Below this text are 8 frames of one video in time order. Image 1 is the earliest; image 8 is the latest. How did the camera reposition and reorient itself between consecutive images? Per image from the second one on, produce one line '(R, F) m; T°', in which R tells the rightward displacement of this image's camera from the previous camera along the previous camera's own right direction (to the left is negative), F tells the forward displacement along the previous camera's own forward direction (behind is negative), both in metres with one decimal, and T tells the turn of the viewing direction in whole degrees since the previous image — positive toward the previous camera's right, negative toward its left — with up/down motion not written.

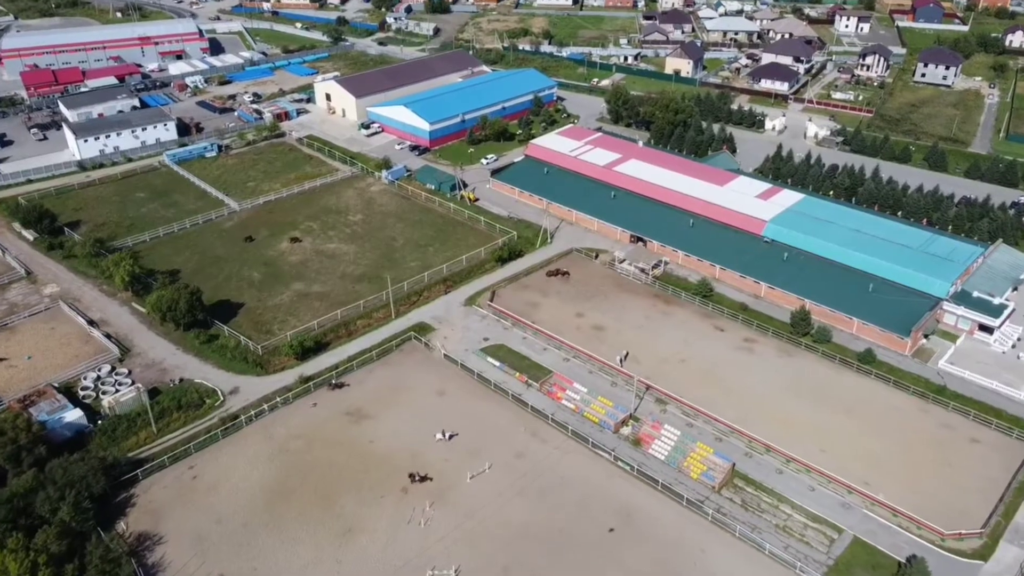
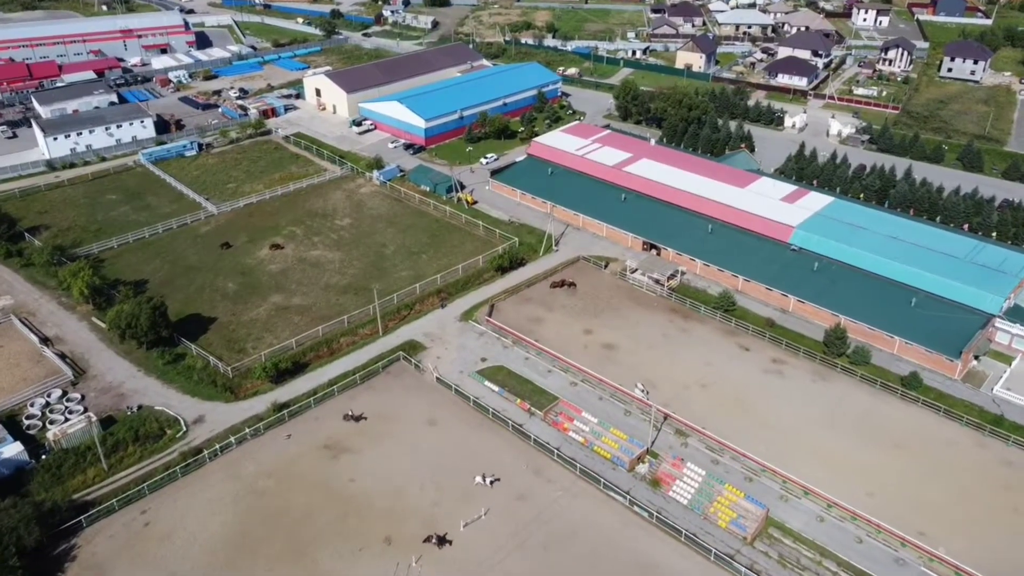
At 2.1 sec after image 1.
(+0.1, +2.7) m; 0°
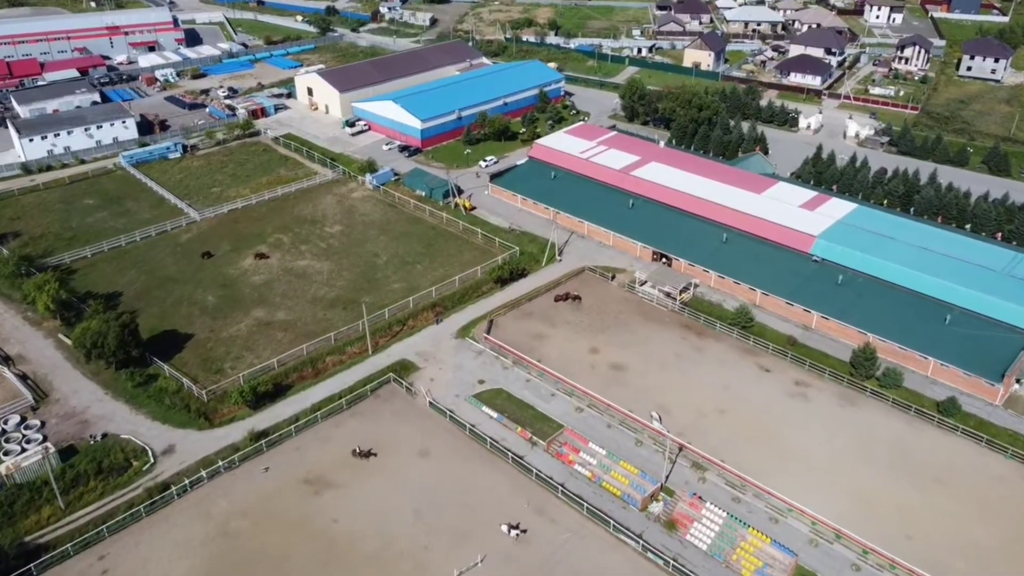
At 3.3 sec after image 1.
(0.0, +1.8) m; 0°
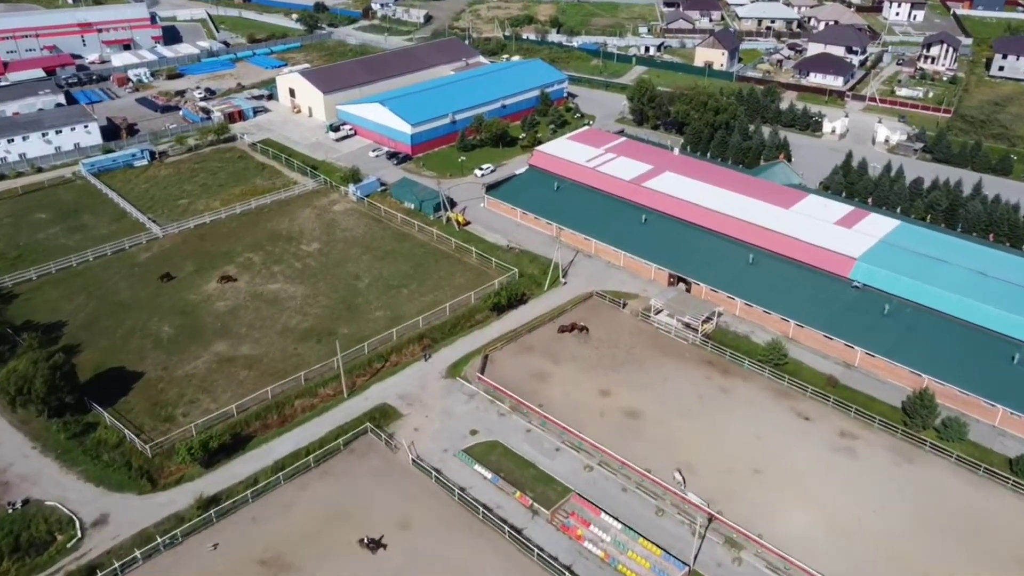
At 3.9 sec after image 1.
(+0.1, +3.0) m; 0°
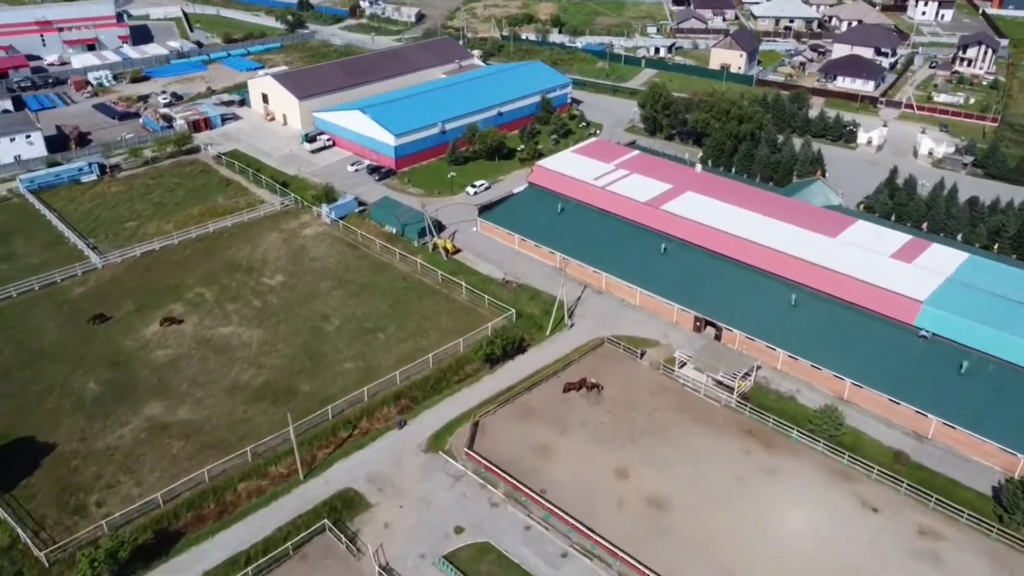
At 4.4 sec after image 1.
(+0.1, +3.7) m; 0°
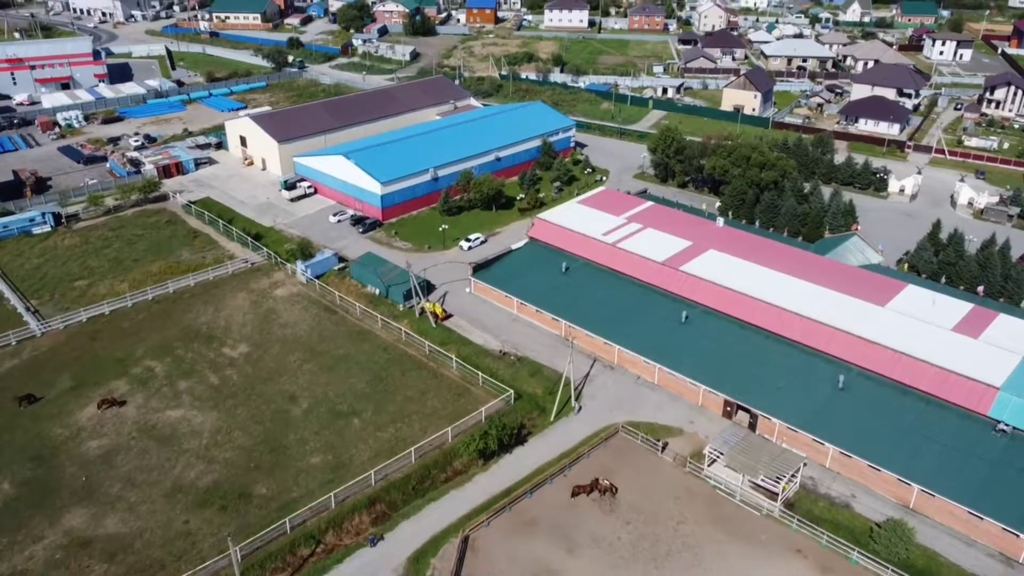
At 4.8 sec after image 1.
(0.0, +2.8) m; 0°
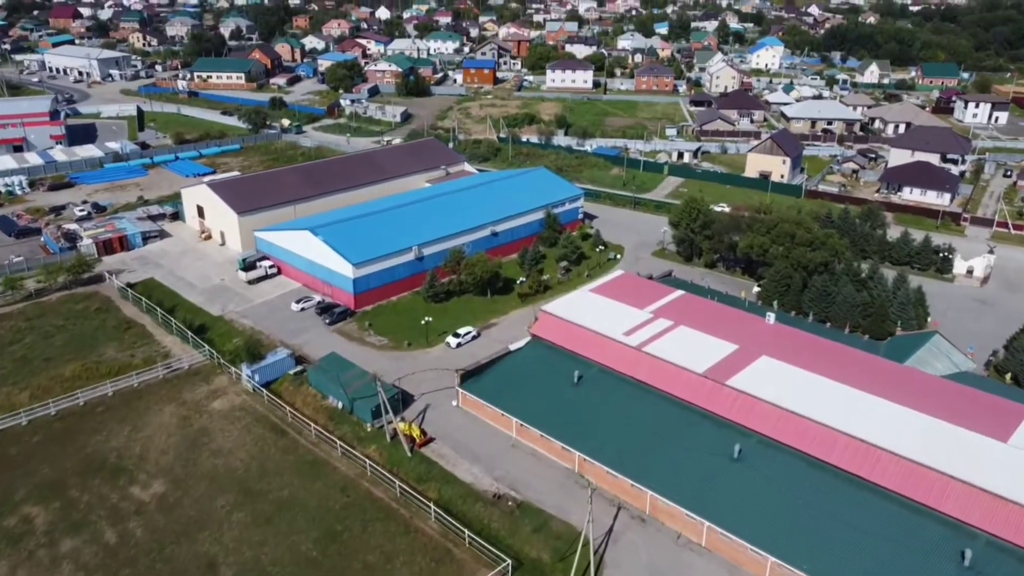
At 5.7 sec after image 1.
(0.0, +4.3) m; 0°
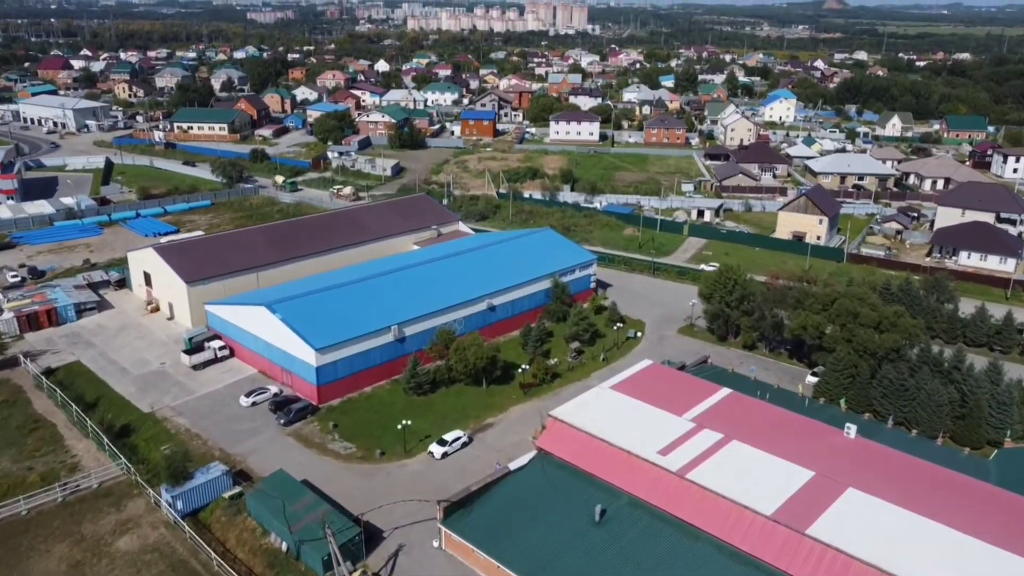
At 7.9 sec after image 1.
(0.0, +3.9) m; 0°
